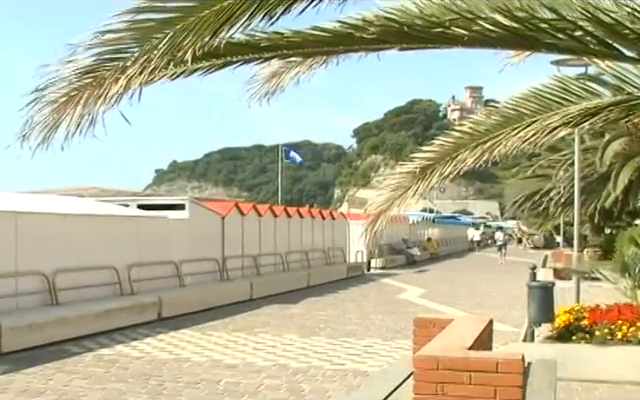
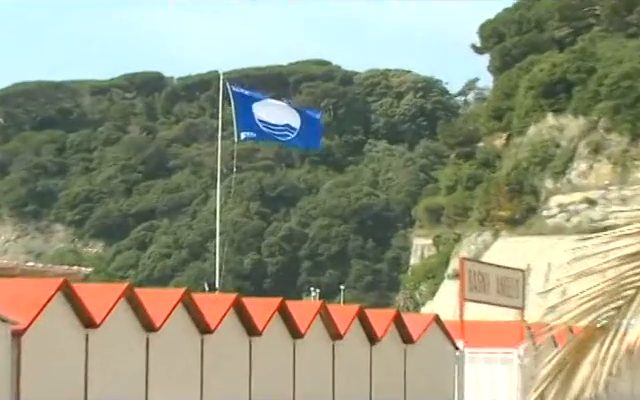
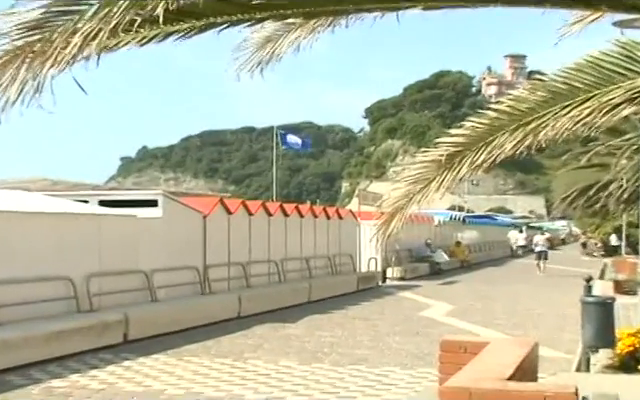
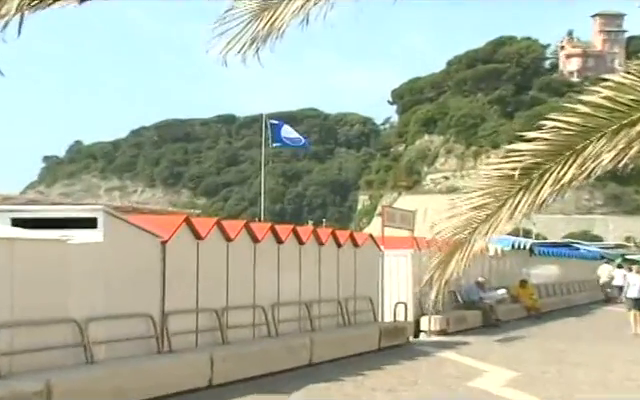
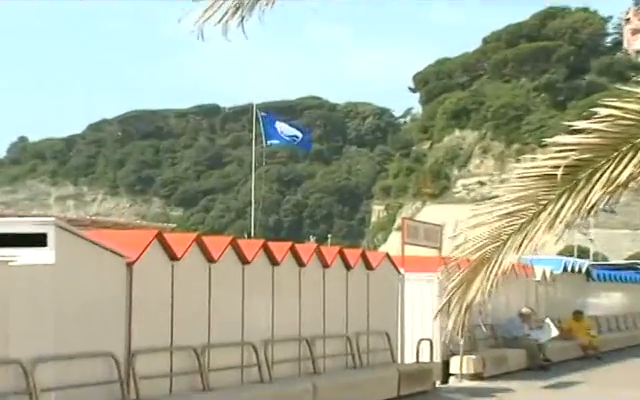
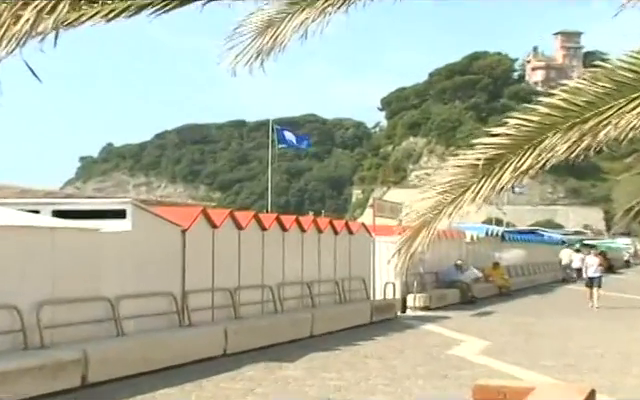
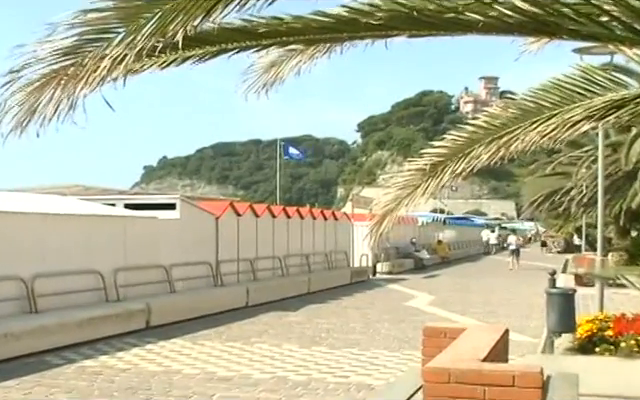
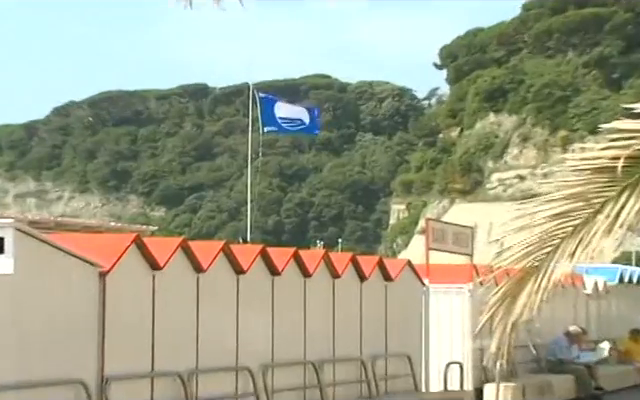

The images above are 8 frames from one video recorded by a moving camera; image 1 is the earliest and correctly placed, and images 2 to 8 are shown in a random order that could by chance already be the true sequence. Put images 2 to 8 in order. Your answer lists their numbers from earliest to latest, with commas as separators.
7, 3, 6, 4, 5, 8, 2
